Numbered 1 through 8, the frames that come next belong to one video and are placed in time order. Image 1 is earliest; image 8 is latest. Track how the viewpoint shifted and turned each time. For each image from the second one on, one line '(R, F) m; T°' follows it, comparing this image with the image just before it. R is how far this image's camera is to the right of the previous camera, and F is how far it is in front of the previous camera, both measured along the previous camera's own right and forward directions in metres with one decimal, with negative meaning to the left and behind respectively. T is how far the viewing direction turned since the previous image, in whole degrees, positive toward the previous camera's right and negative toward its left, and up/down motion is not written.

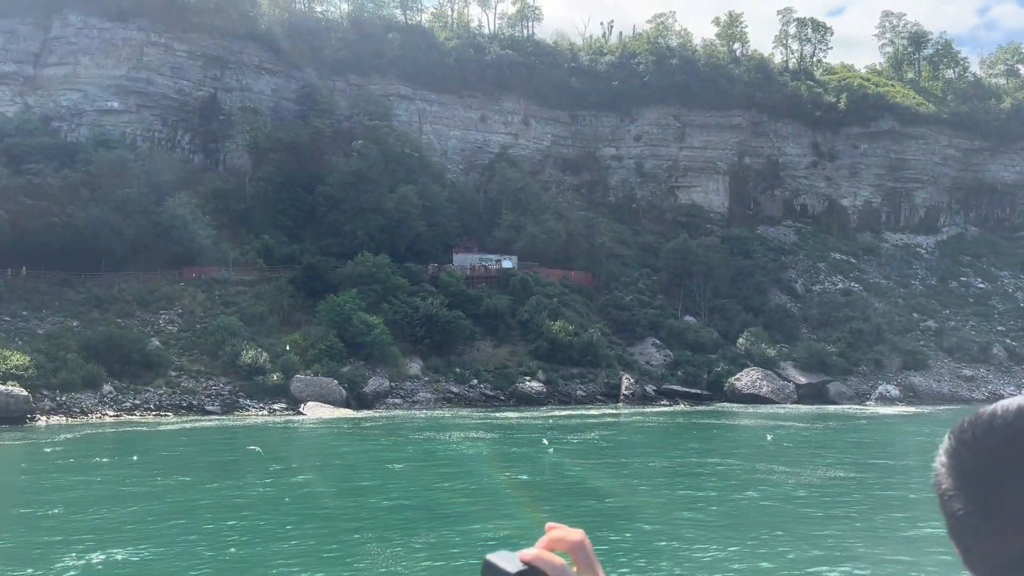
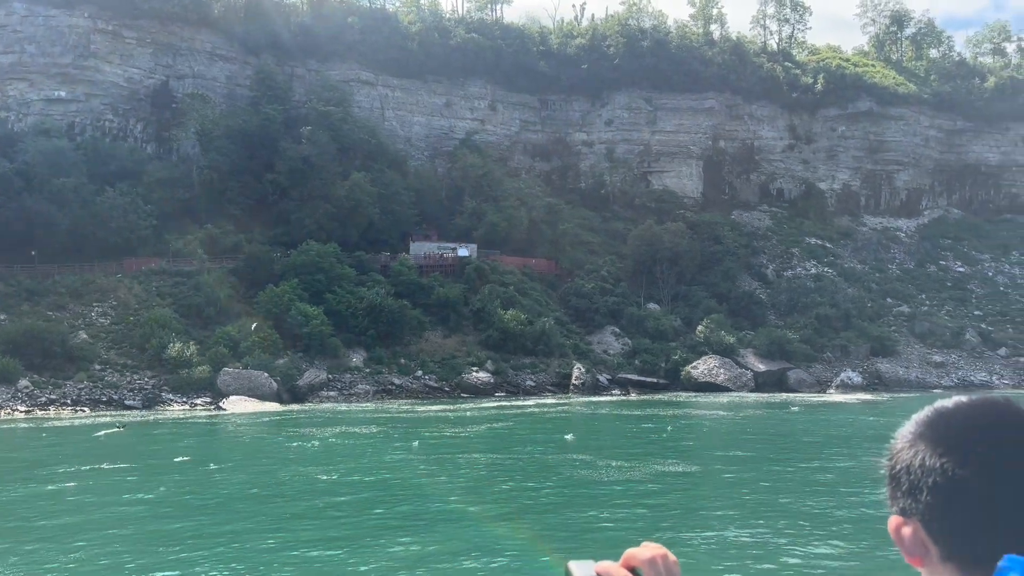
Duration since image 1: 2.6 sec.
(+2.9, +1.1) m; -1°
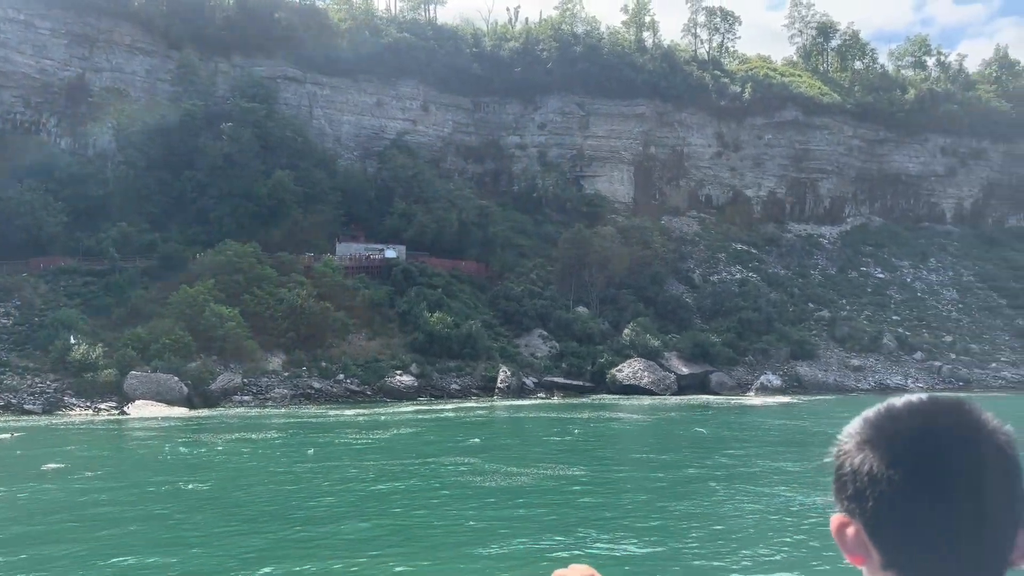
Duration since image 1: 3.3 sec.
(+0.8, +0.3) m; +4°
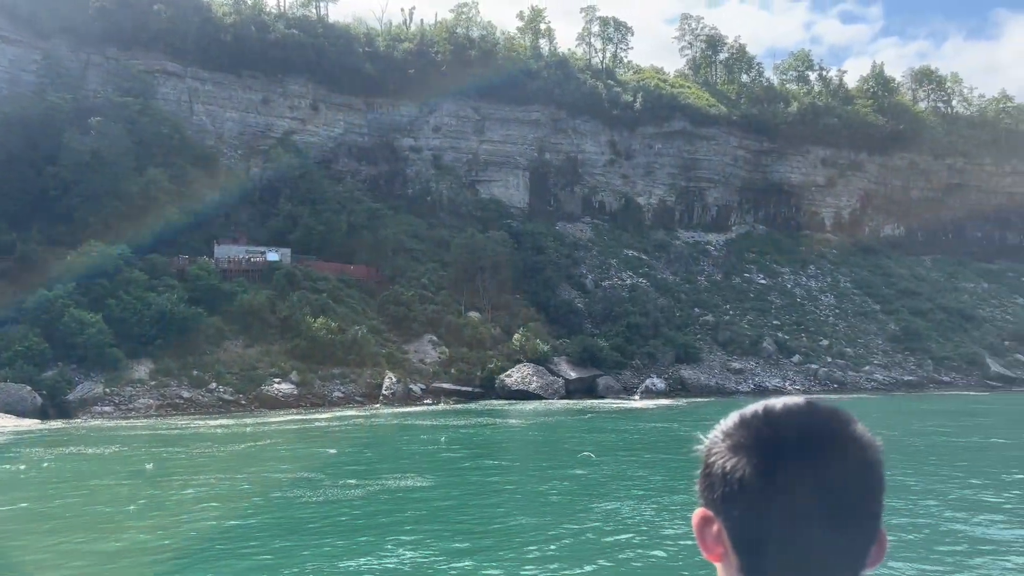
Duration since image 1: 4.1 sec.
(+1.0, +0.3) m; +6°
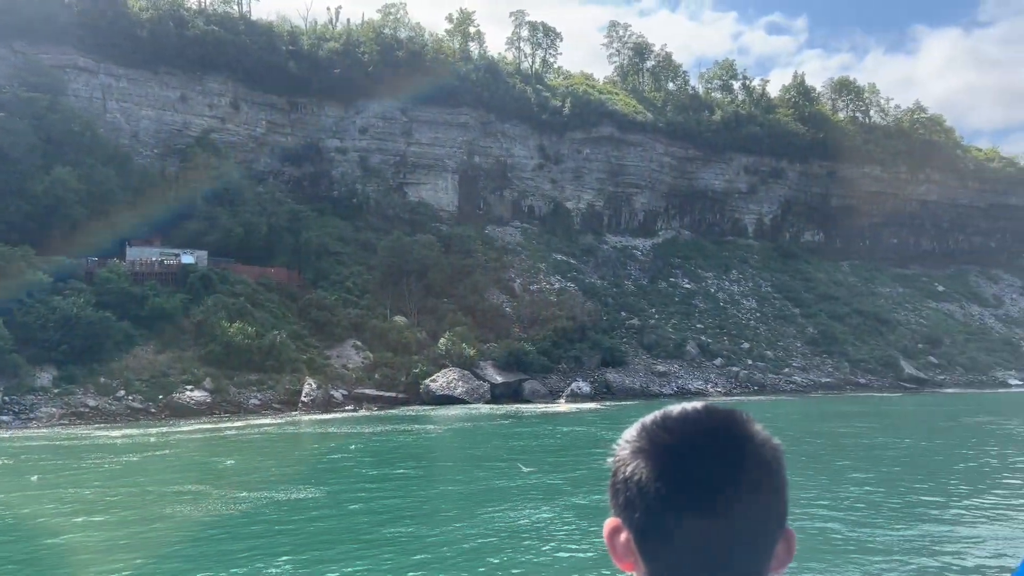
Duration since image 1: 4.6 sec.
(+0.5, +0.2) m; +4°
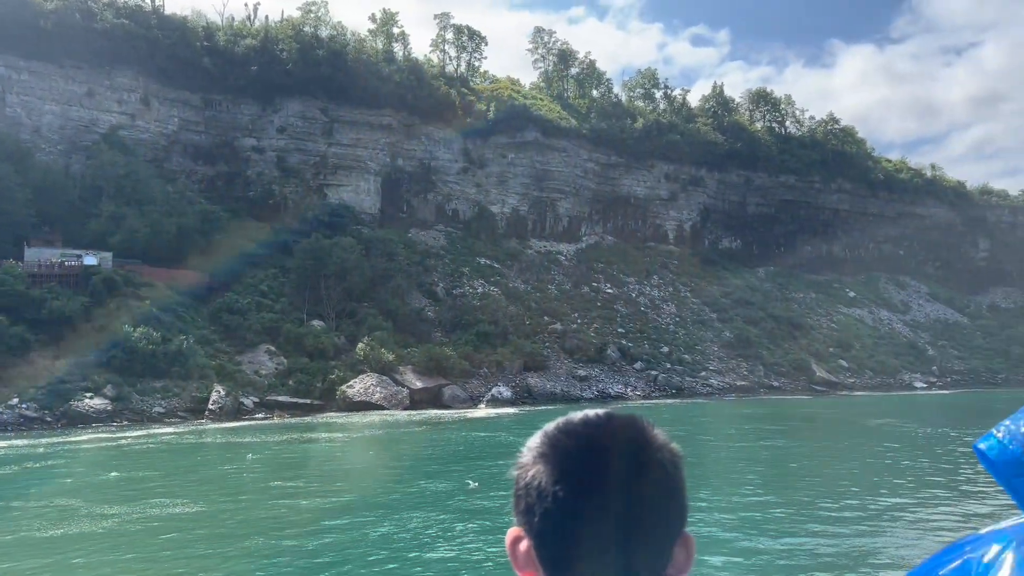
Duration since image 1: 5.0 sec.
(+0.5, +0.2) m; +5°
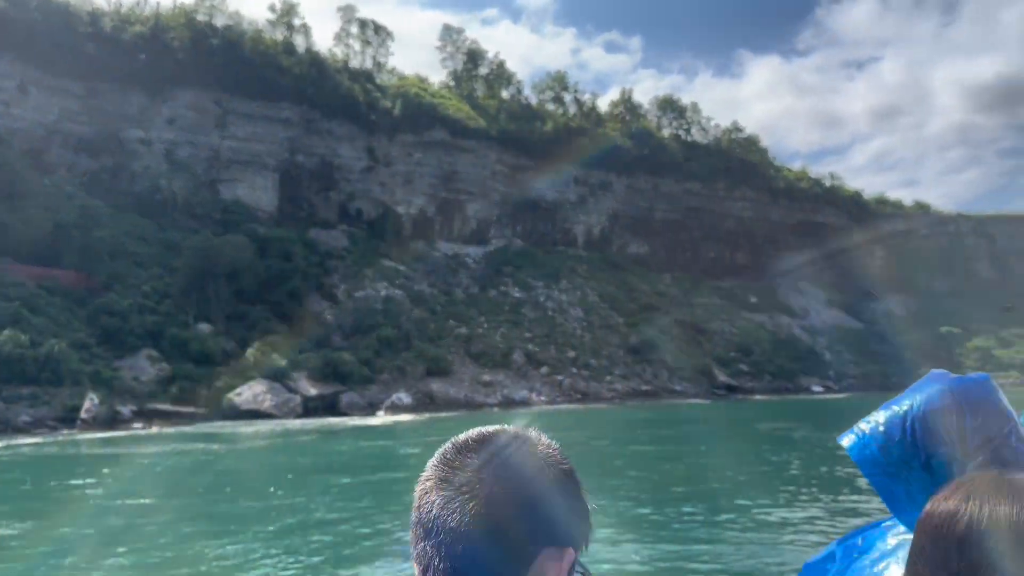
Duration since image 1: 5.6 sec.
(+0.7, +1.2) m; +6°
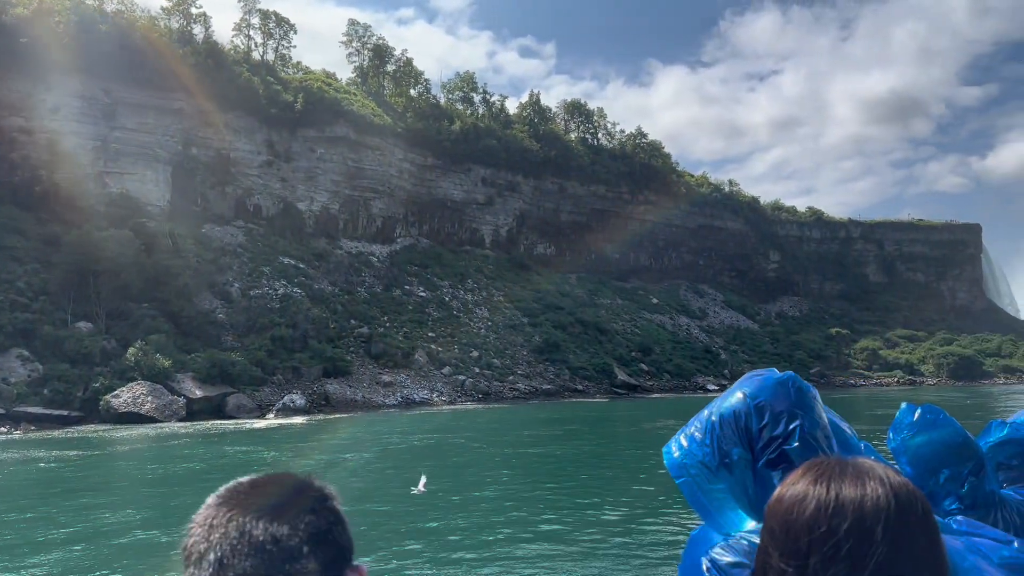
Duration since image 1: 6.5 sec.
(+0.9, +0.2) m; +6°
